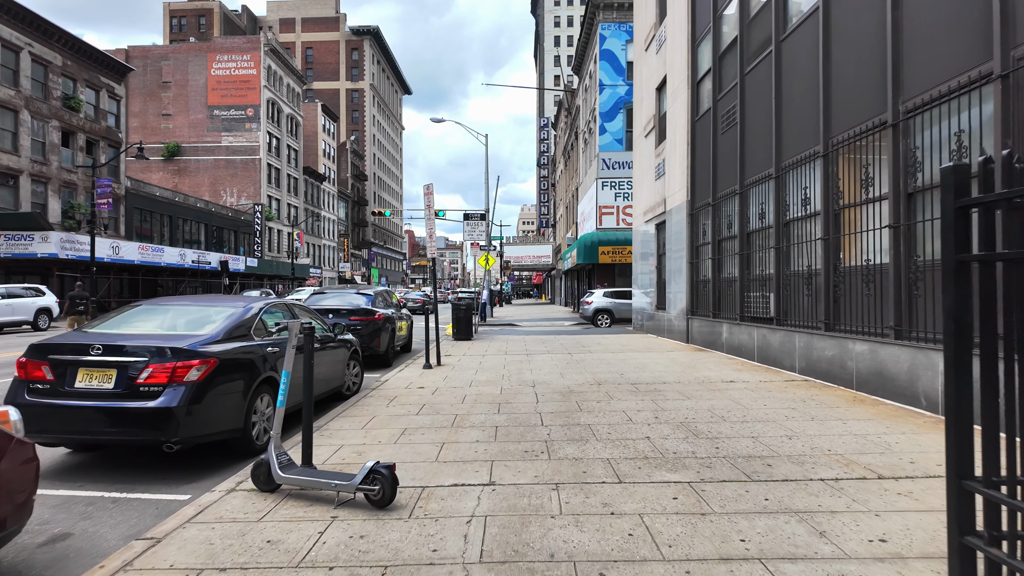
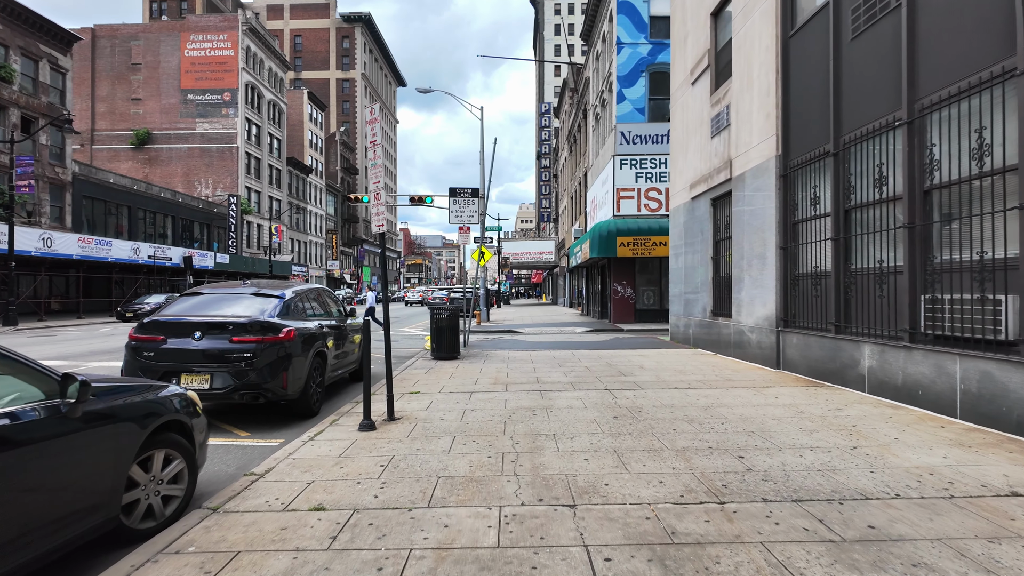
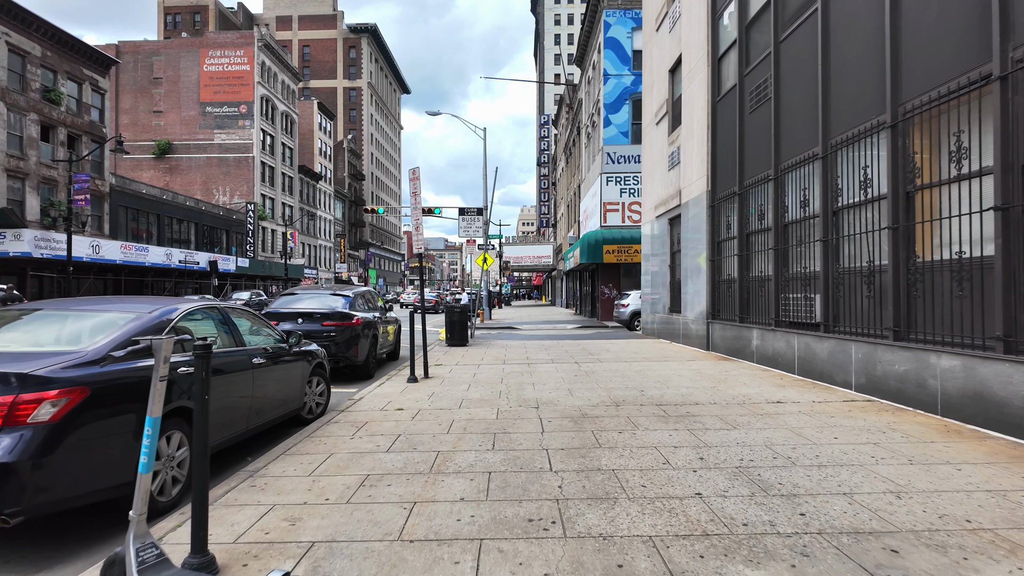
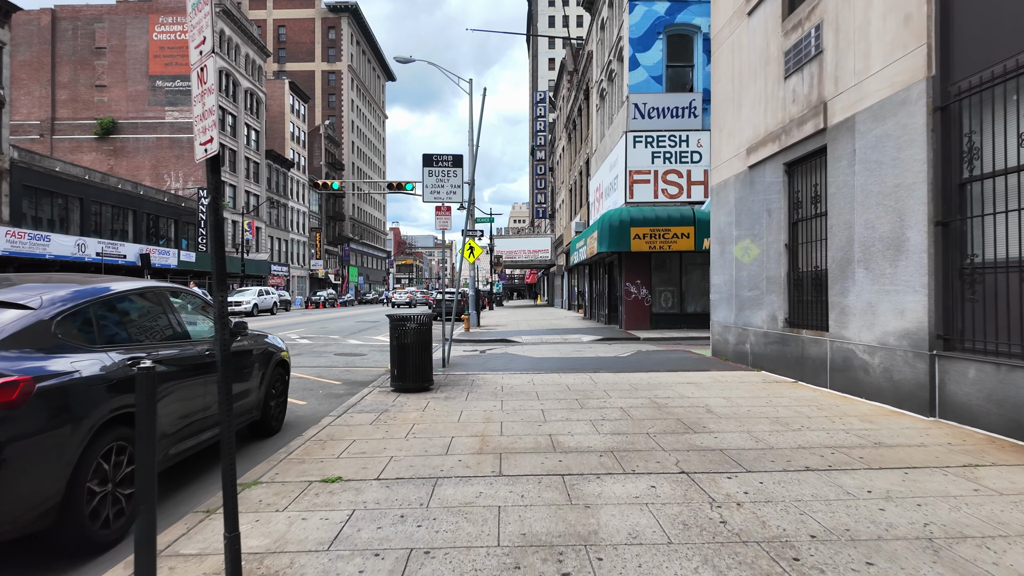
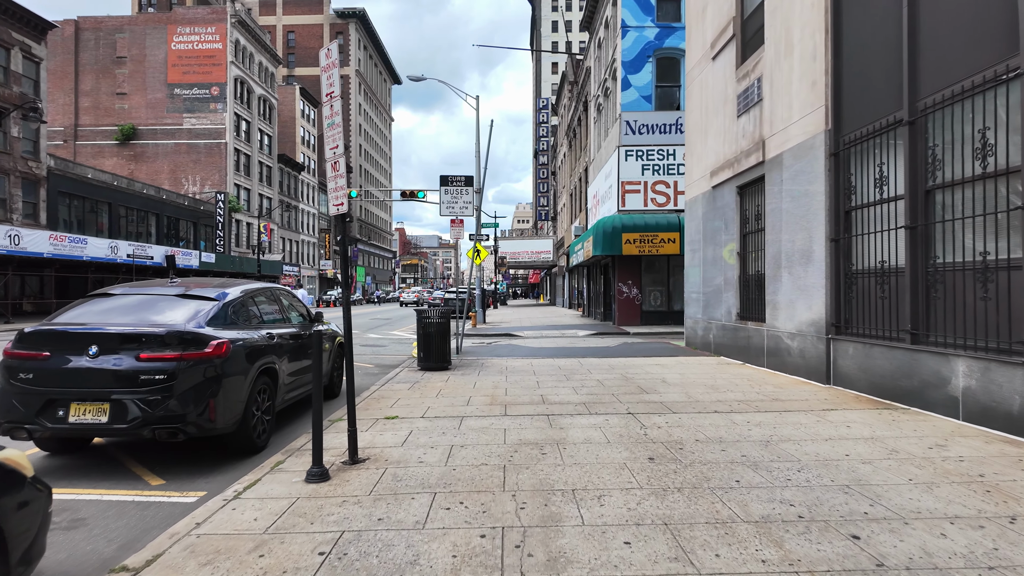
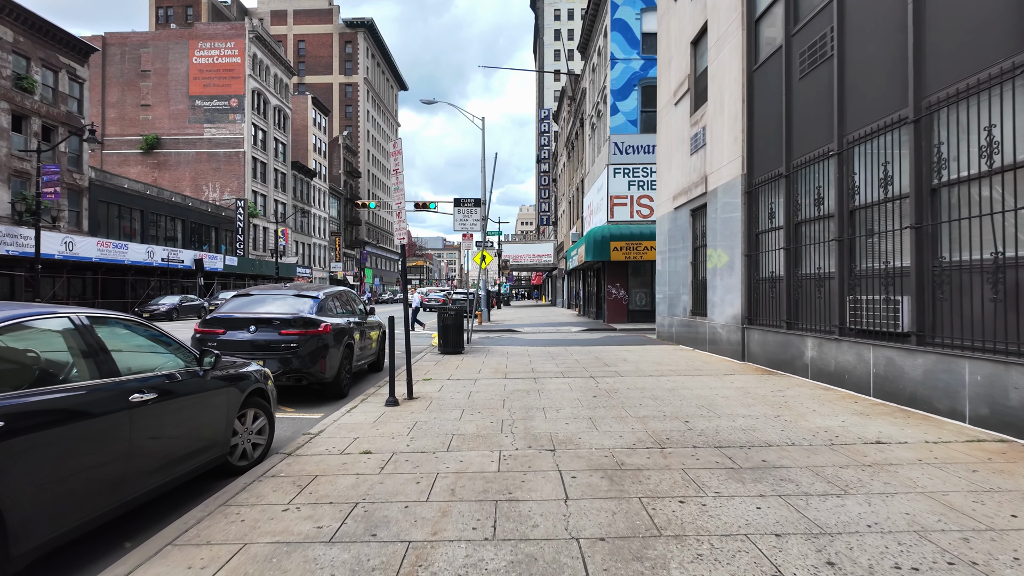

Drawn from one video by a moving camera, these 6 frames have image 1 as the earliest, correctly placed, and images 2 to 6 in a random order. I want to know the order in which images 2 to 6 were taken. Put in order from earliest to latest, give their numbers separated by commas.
3, 6, 2, 5, 4
